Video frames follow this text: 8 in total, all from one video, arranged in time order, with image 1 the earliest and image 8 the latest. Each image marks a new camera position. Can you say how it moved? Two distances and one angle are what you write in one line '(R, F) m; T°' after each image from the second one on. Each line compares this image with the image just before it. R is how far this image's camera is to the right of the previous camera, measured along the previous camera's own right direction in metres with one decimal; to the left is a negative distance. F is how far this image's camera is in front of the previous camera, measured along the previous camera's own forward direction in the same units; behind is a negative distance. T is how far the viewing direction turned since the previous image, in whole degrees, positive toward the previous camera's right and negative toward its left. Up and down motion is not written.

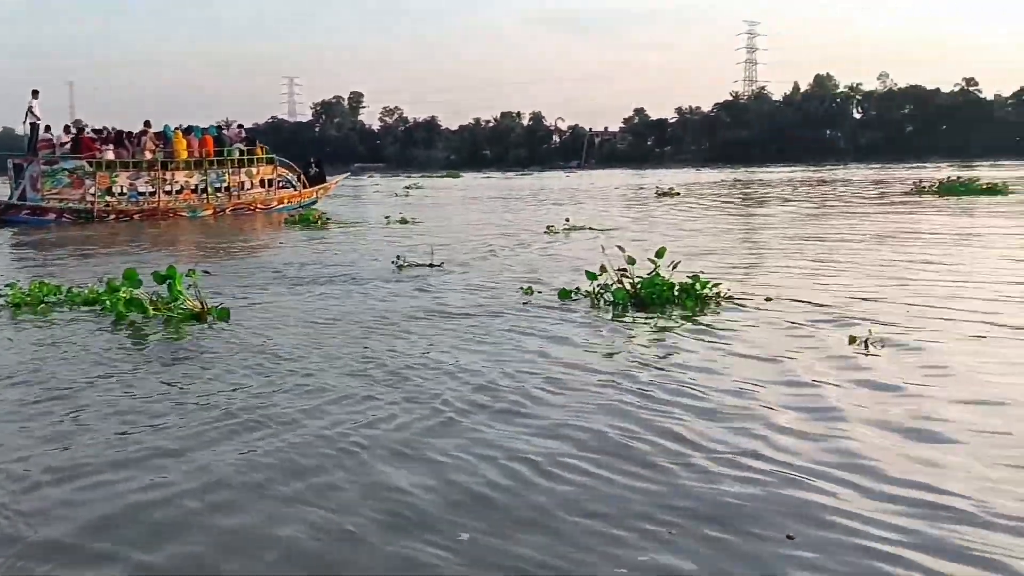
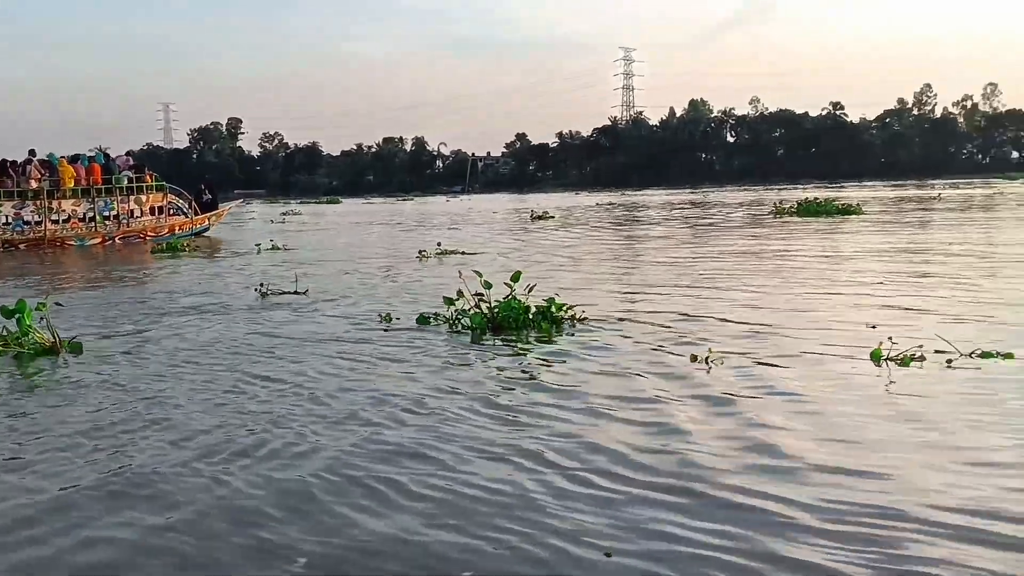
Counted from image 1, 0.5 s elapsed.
(-0.1, +0.1) m; +6°
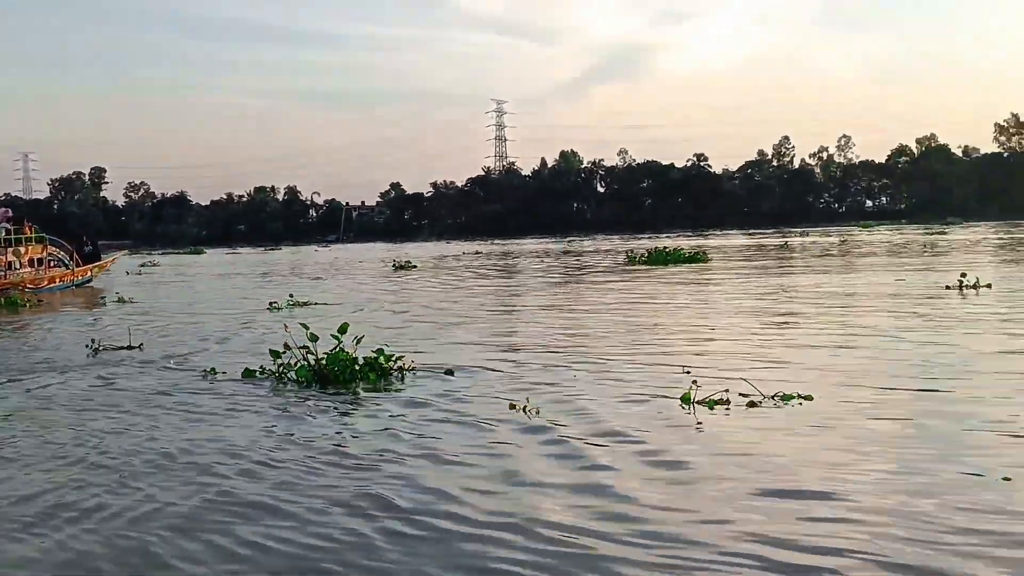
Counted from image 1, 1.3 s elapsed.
(+0.2, -0.2) m; +6°
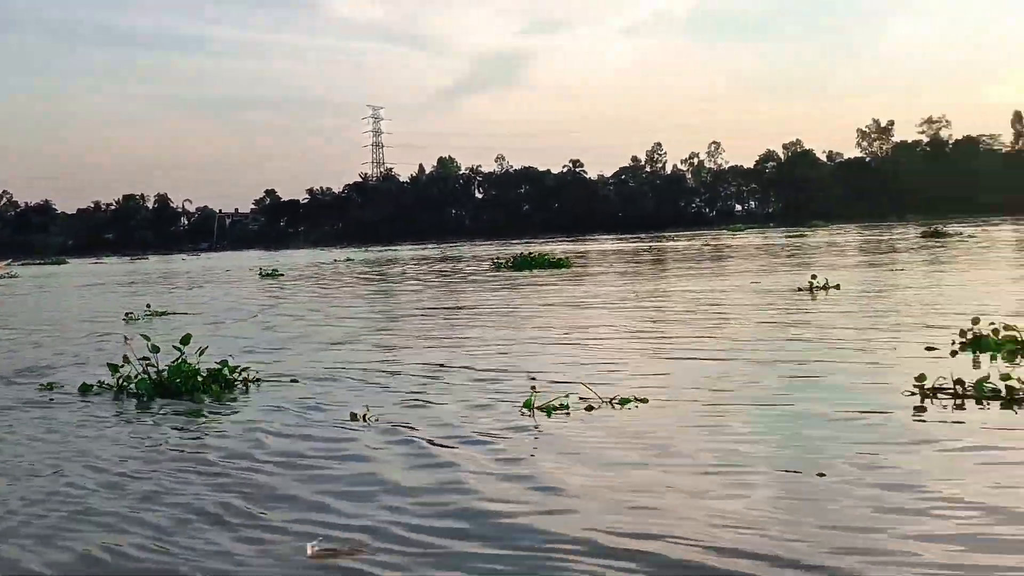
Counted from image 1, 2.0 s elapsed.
(-1.6, +1.1) m; -1°
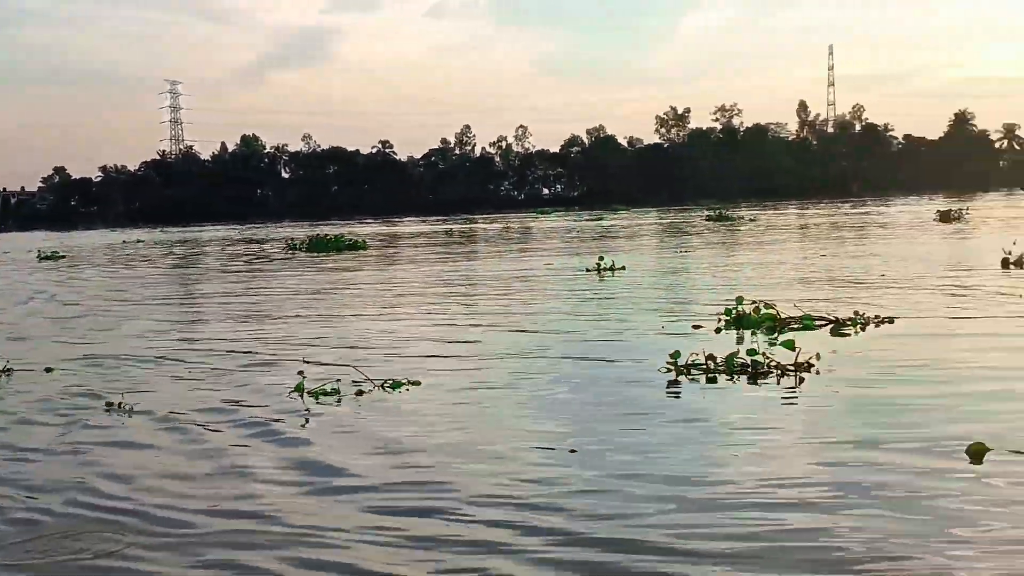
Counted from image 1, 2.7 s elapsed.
(+0.4, 0.0) m; +9°
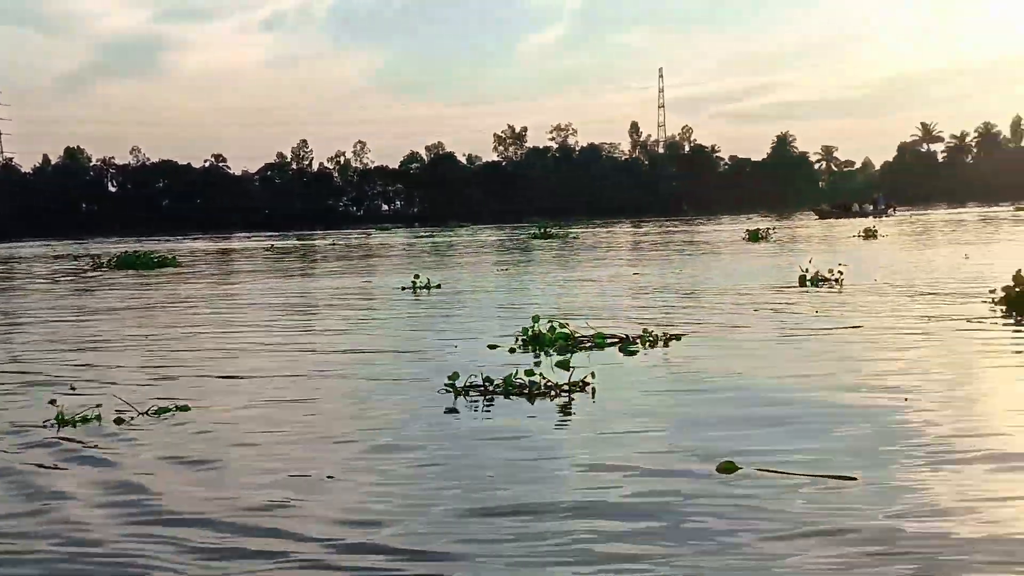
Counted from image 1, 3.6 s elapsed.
(+0.7, 0.0) m; +7°
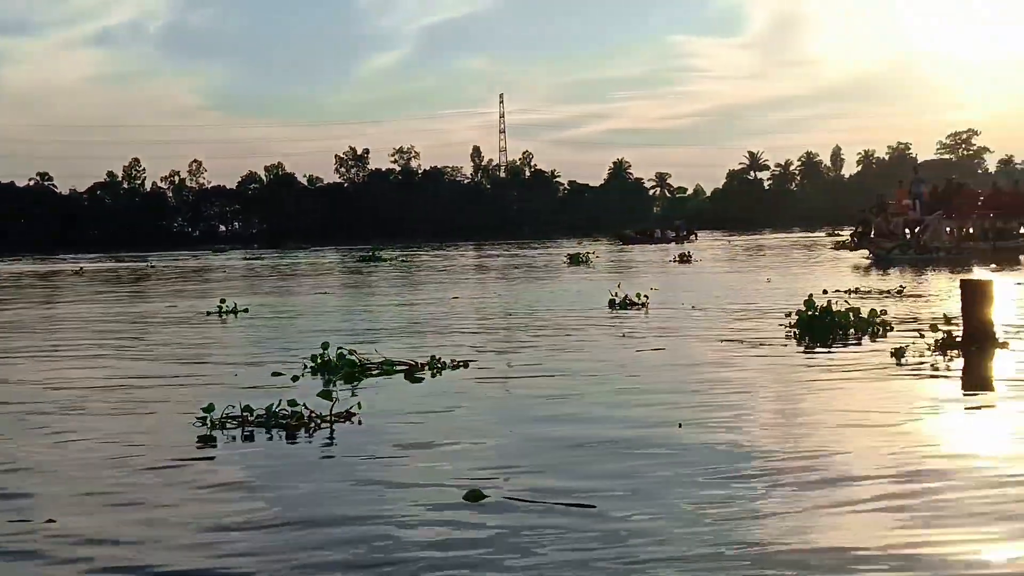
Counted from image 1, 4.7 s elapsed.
(+0.9, 0.0) m; +7°
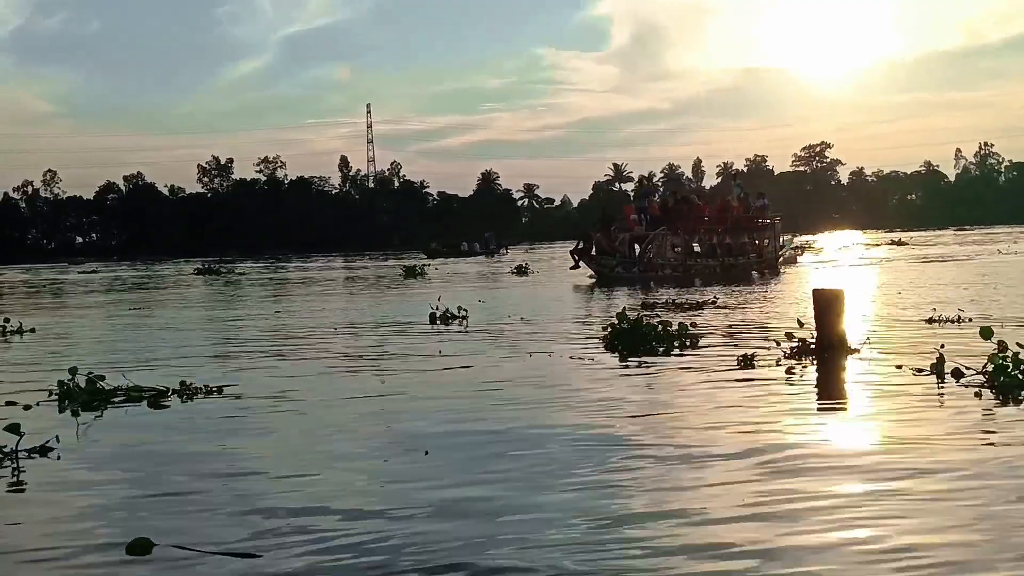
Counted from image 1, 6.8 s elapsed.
(+1.7, +0.1) m; +4°
